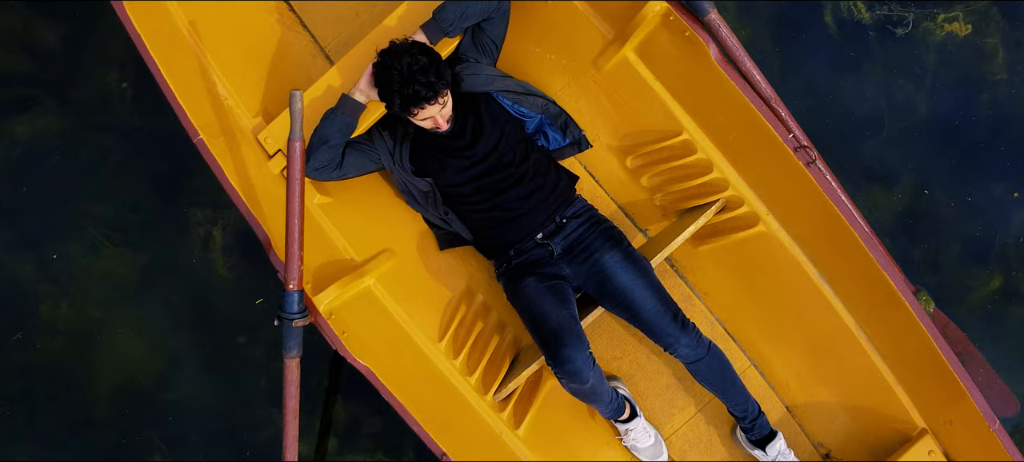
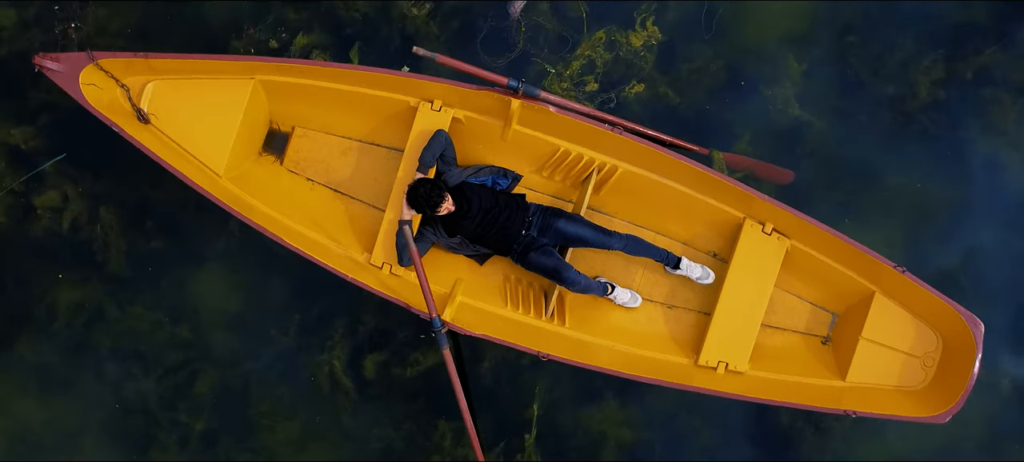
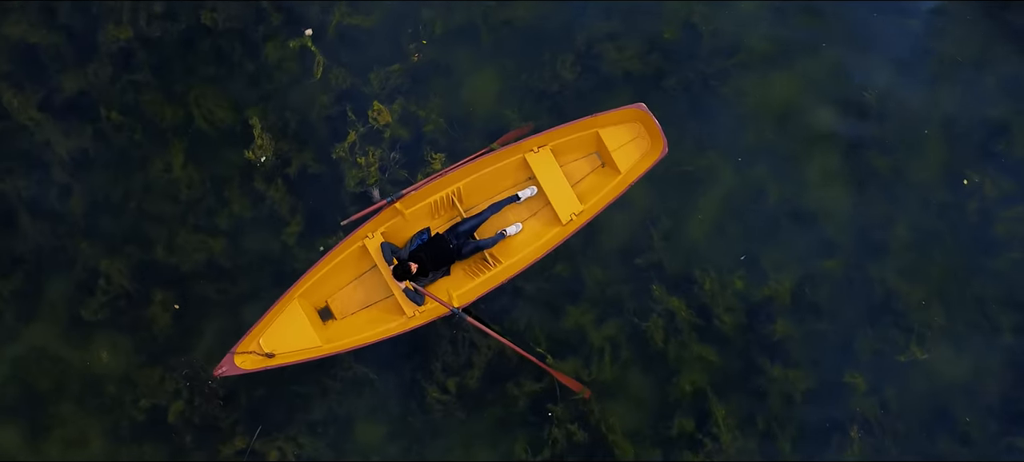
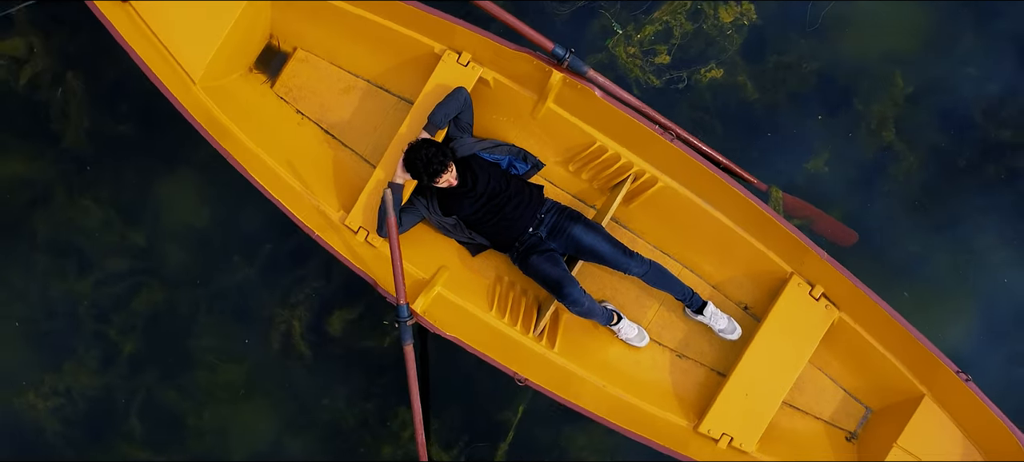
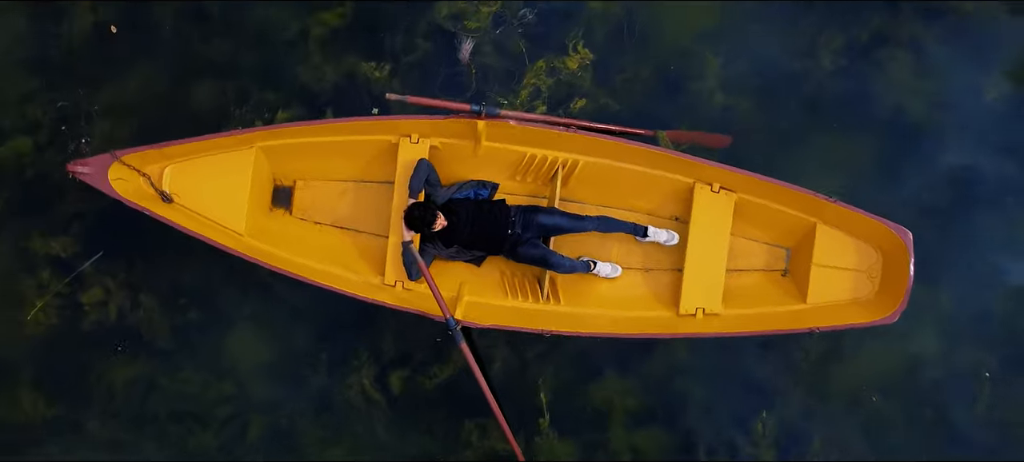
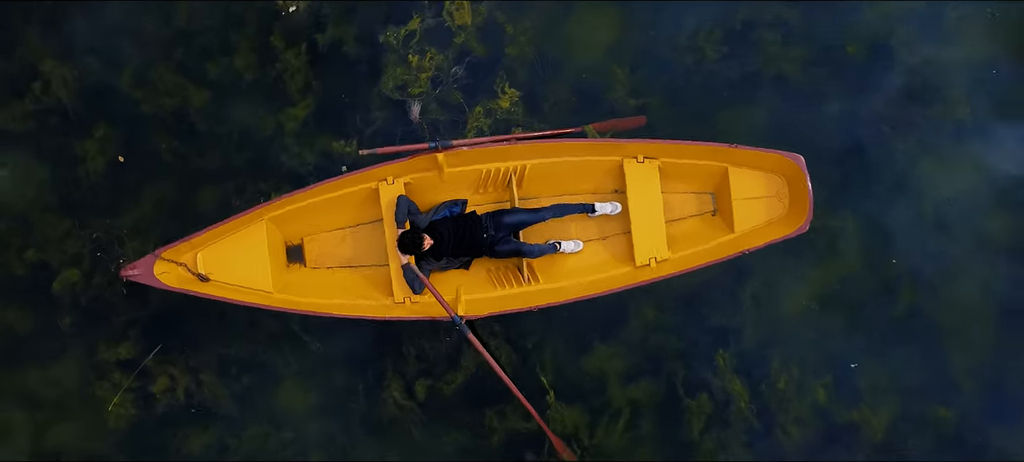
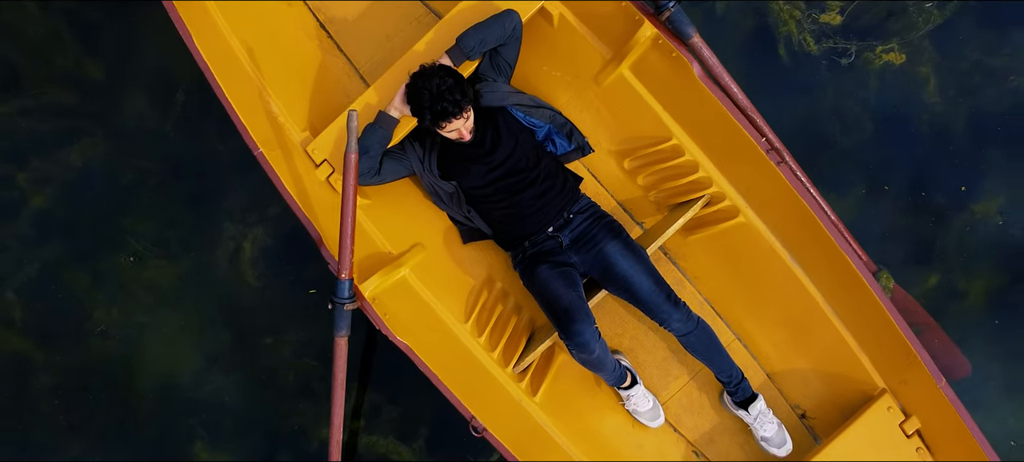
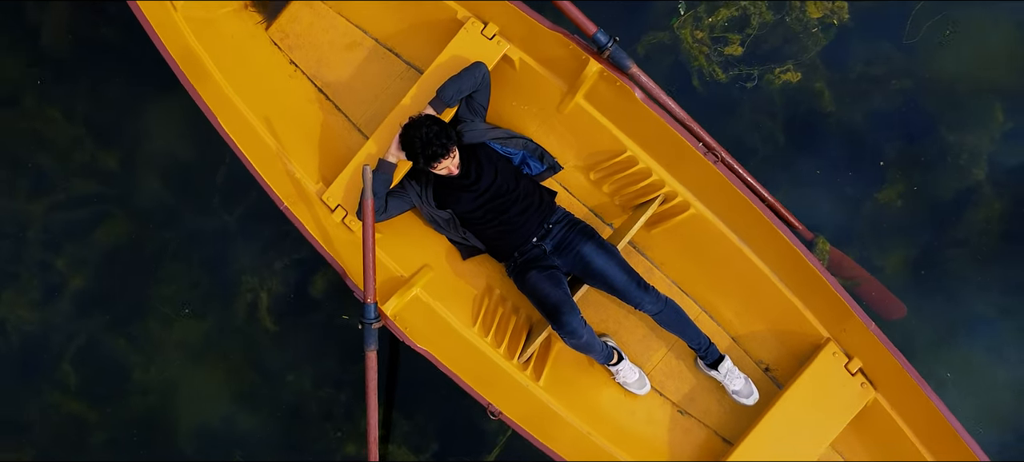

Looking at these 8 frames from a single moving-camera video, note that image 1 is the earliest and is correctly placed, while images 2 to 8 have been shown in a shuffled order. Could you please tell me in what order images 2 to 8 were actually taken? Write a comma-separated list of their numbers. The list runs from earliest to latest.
7, 8, 4, 2, 5, 6, 3
